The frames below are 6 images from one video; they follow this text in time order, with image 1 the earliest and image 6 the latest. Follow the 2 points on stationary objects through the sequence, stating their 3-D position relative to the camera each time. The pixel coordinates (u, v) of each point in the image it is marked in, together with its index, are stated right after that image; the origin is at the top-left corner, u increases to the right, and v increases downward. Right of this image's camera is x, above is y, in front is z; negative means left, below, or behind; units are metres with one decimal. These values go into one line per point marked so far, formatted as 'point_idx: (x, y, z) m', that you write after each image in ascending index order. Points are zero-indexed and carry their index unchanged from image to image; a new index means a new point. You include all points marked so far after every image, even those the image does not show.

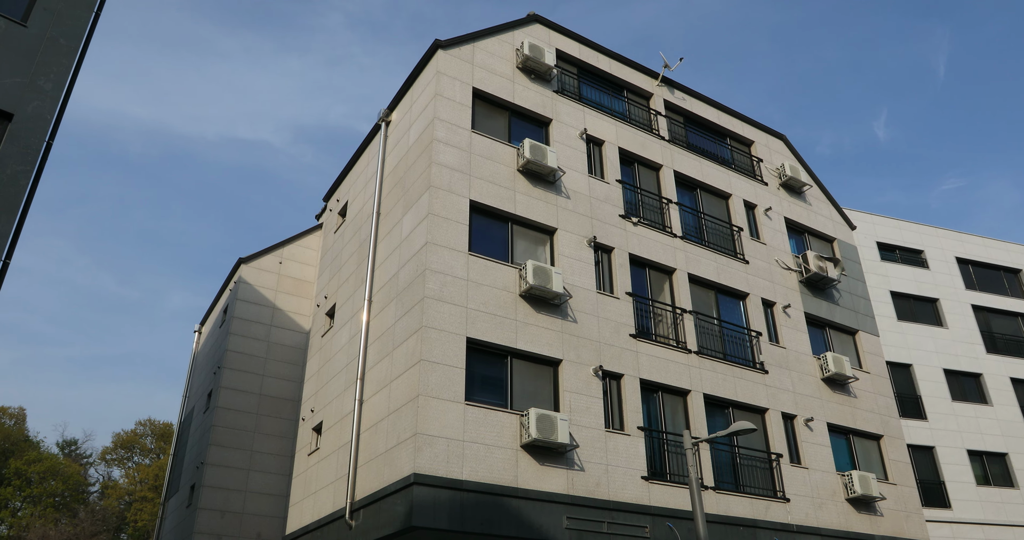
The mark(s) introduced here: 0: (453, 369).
0: (-1.2, -2.0, +15.4) m
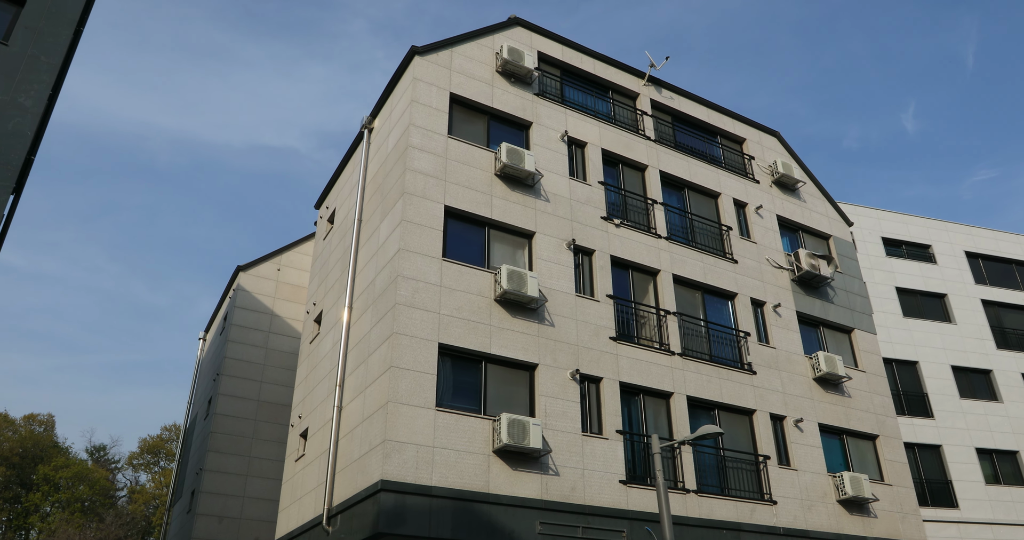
0: (-1.8, -2.2, +15.4) m
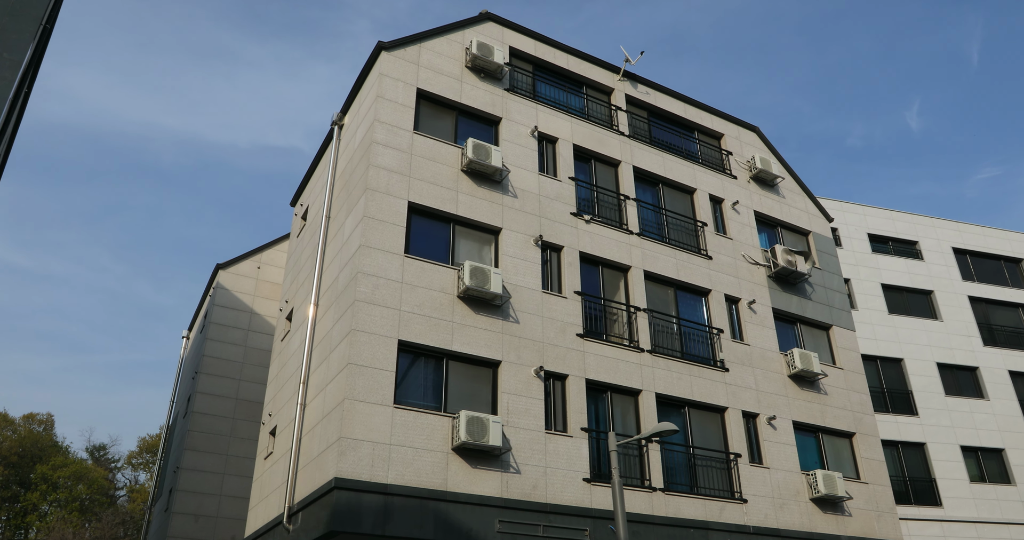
0: (-2.7, -2.1, +15.3) m
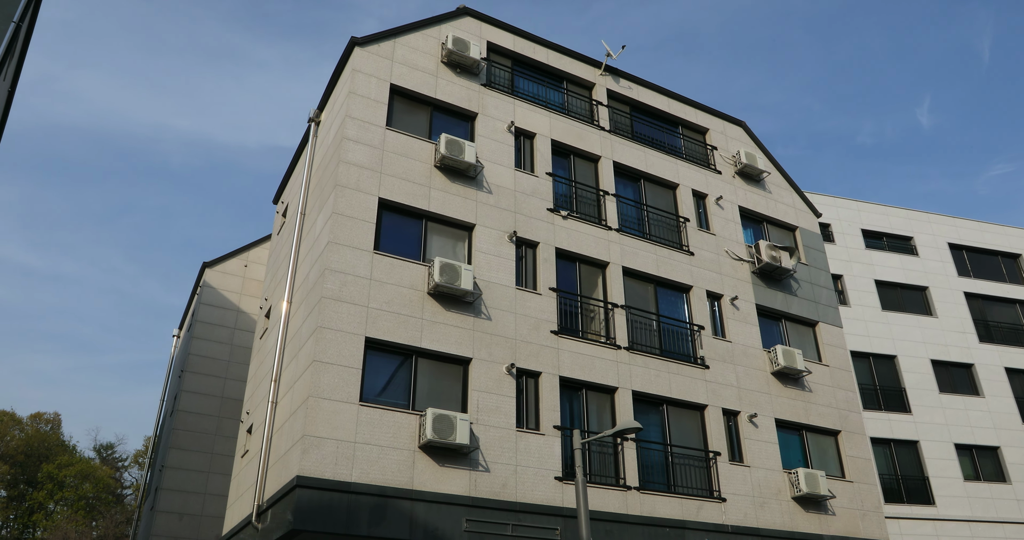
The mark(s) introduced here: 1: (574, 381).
0: (-3.3, -2.0, +15.1) m
1: (+1.5, -2.6, +17.7) m
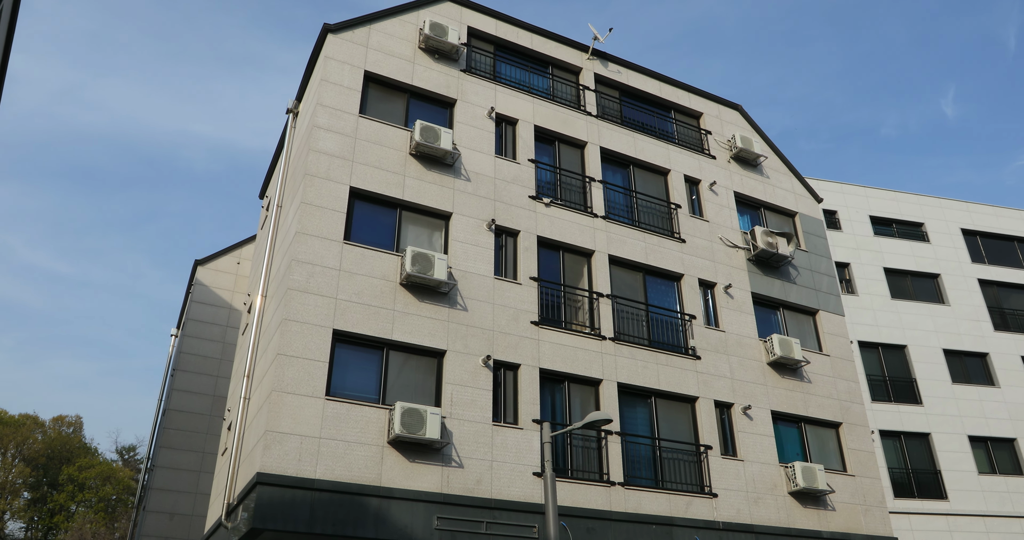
0: (-3.9, -1.8, +14.6) m
1: (+1.0, -2.4, +17.1) m
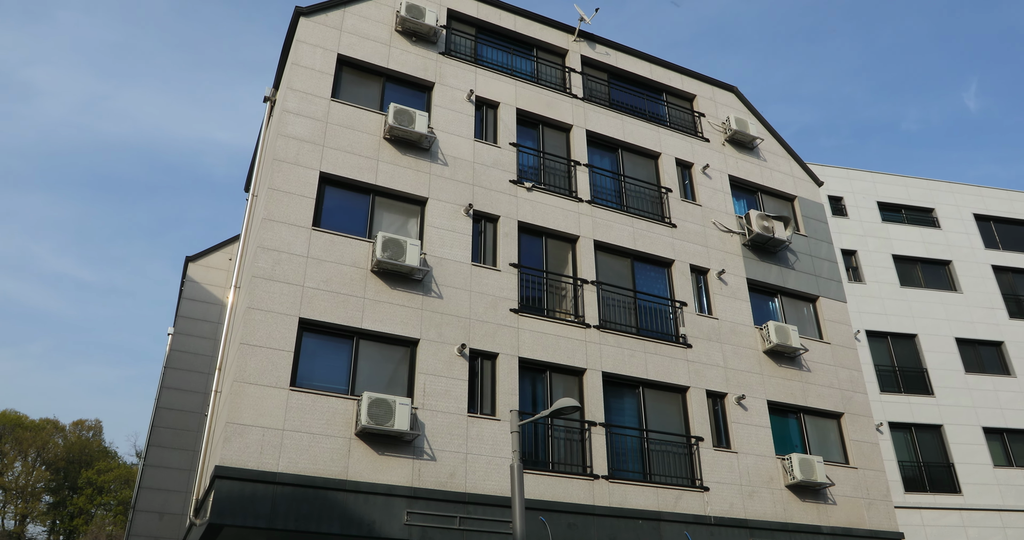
0: (-4.4, -1.6, +14.1) m
1: (+0.5, -2.0, +16.4) m
